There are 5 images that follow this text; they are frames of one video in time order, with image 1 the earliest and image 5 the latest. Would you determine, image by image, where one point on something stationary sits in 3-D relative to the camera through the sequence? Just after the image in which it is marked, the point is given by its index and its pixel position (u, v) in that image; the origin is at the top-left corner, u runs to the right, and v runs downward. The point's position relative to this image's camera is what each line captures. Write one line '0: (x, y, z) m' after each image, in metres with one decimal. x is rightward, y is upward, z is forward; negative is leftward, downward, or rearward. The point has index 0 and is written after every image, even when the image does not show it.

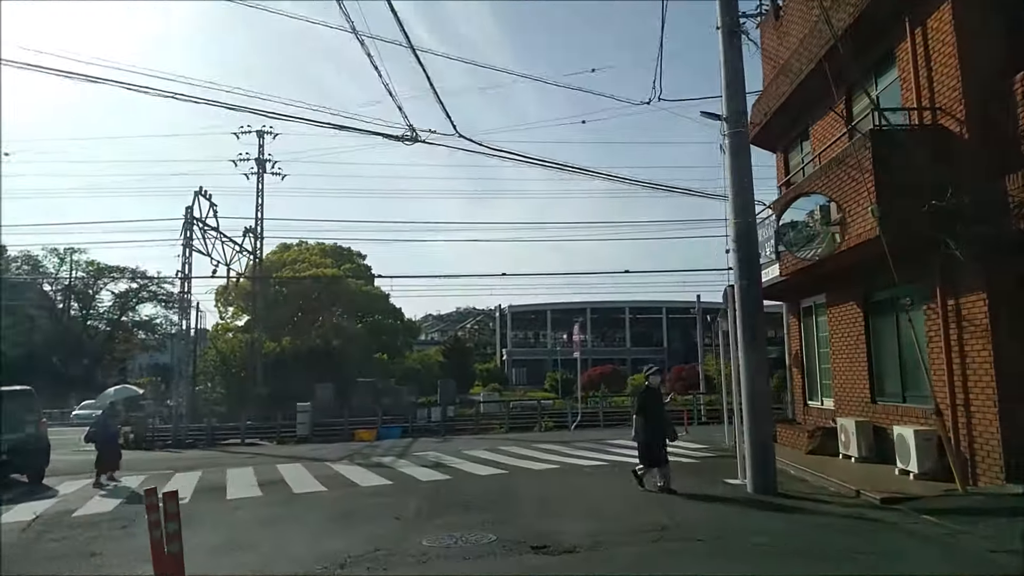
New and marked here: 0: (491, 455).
0: (-0.4, -3.9, +16.5) m
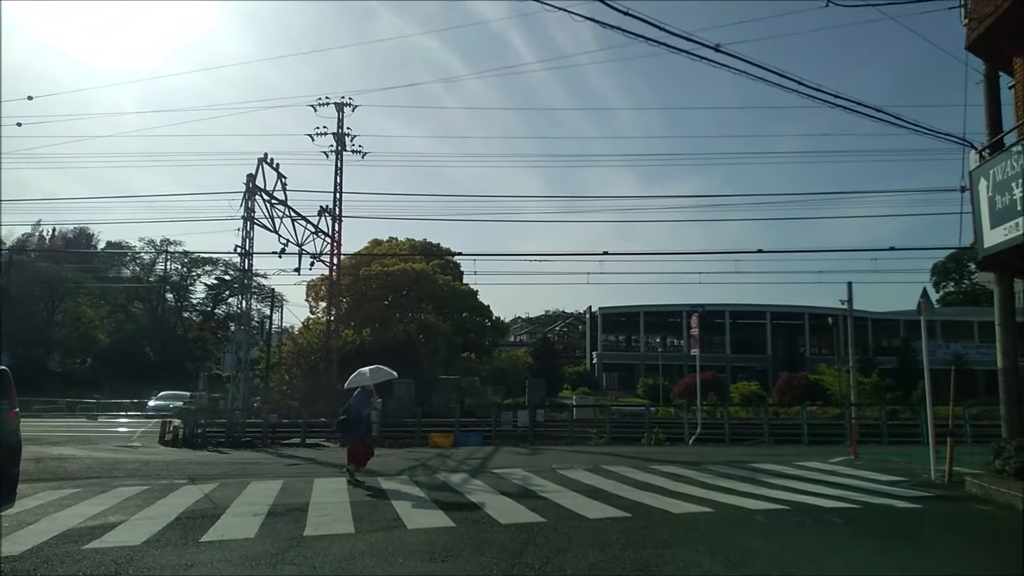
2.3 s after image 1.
0: (+1.5, -3.2, +11.9) m
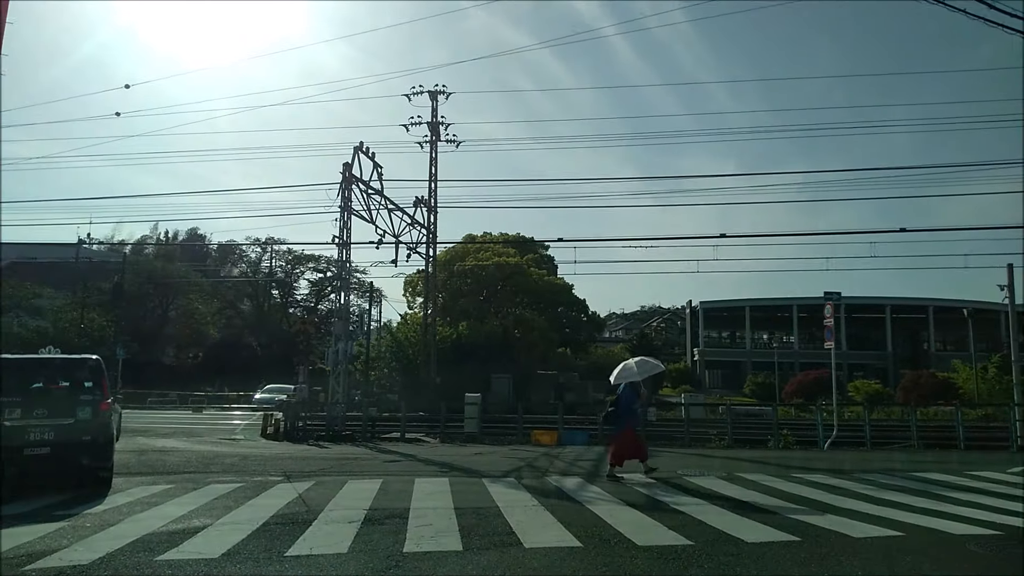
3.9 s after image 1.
0: (+3.3, -2.9, +10.1) m
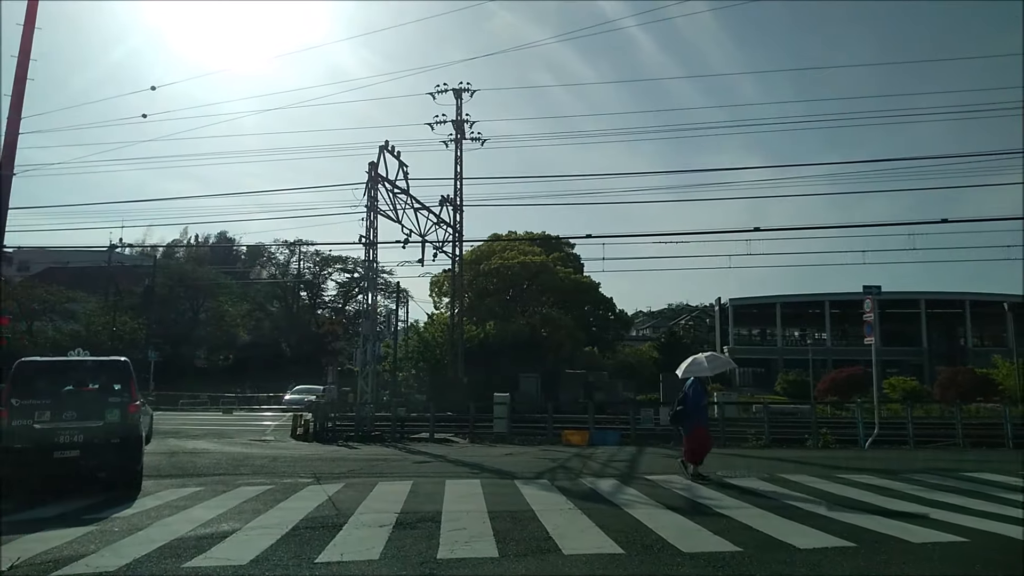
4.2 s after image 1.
0: (+3.7, -2.8, +9.7) m
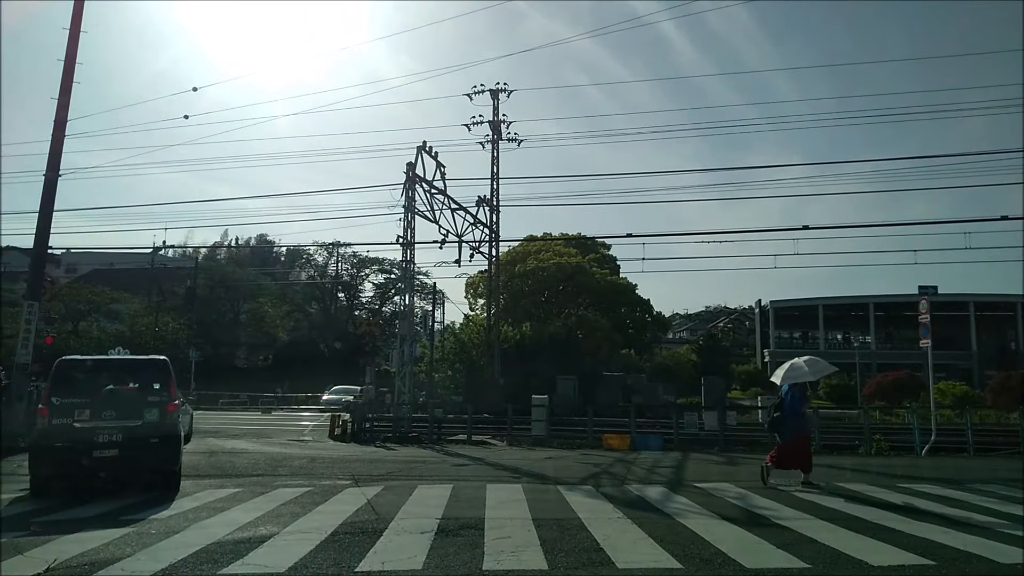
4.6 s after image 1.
0: (+4.3, -2.8, +9.1) m
